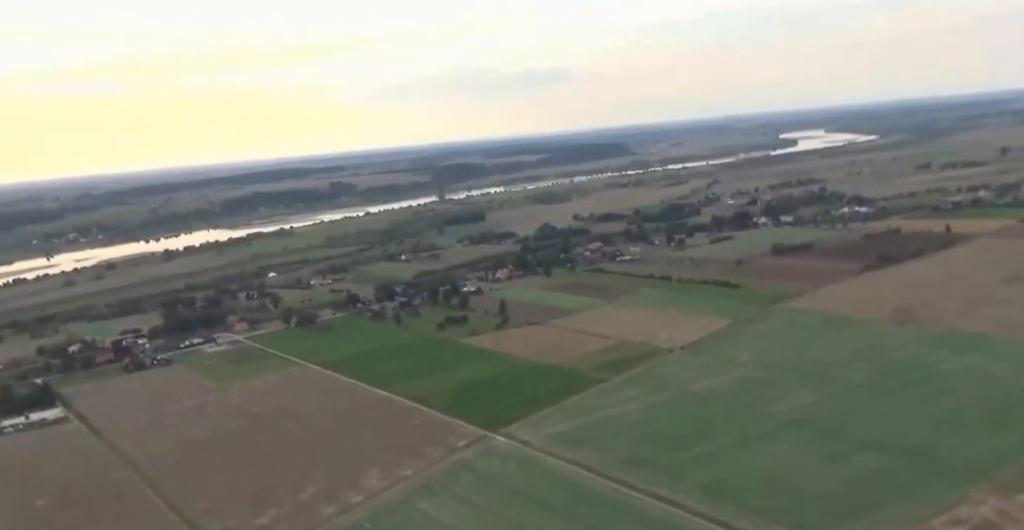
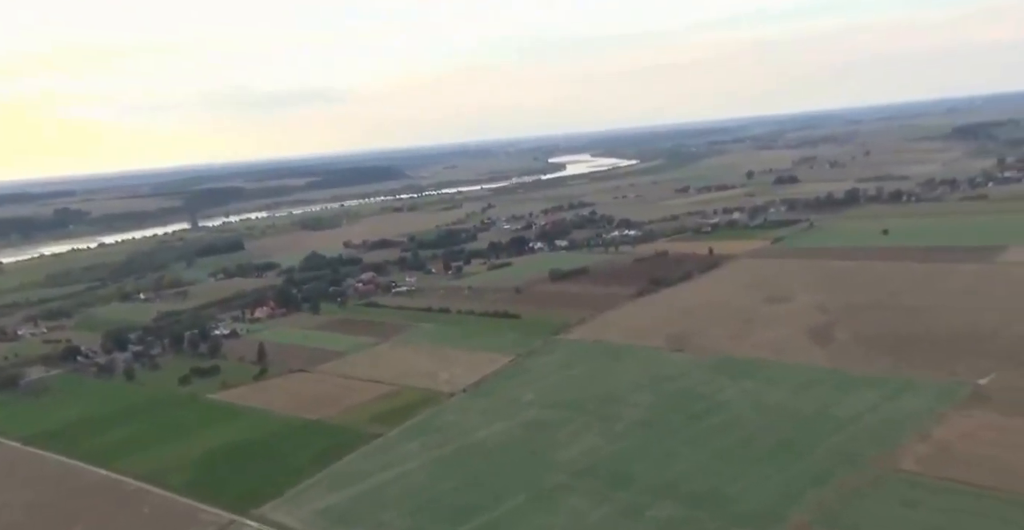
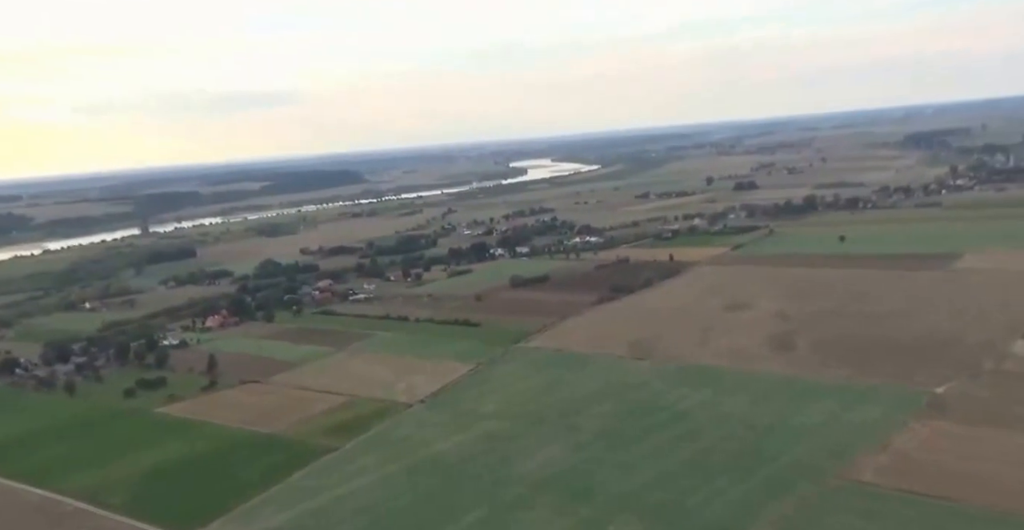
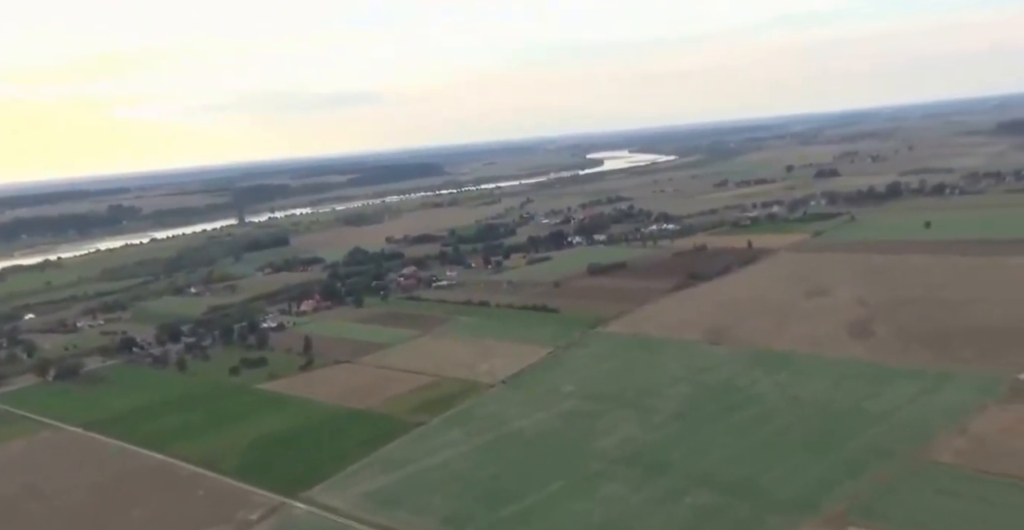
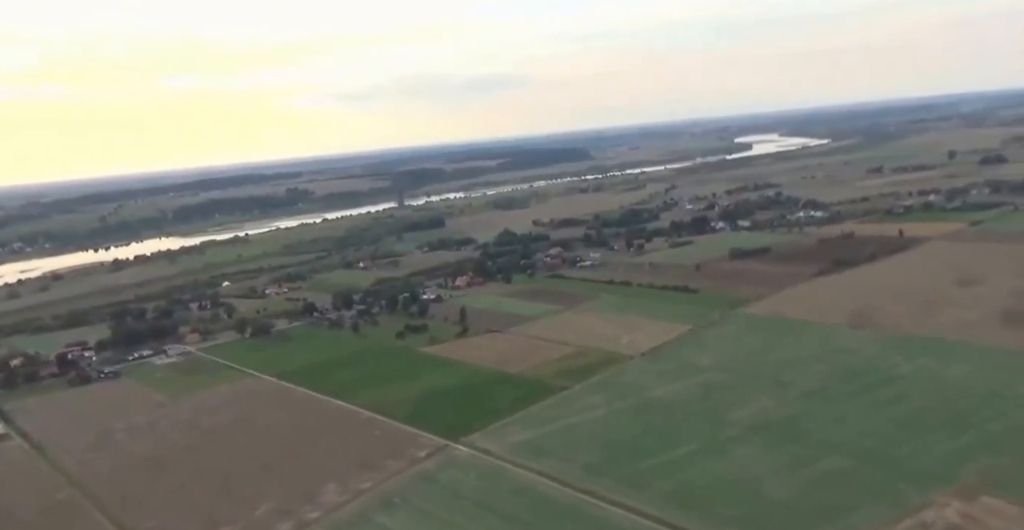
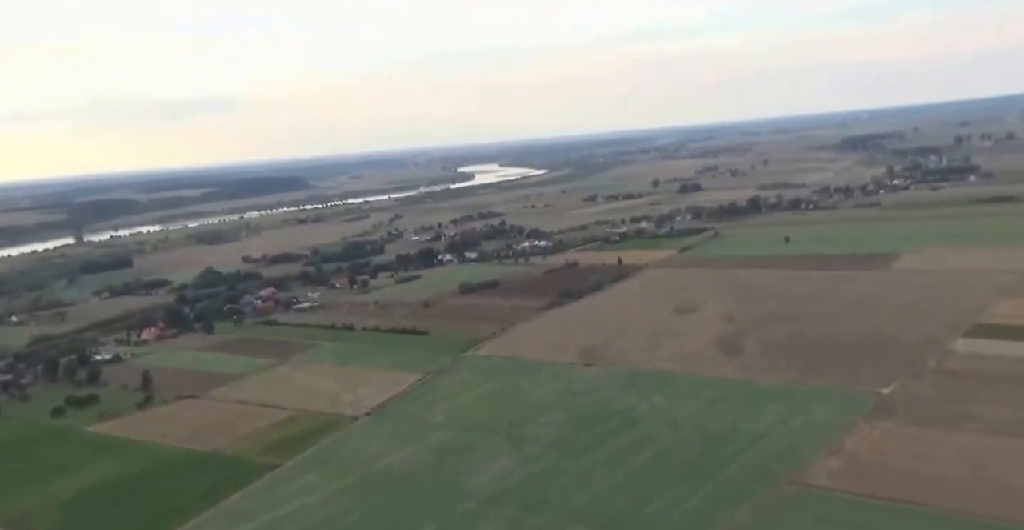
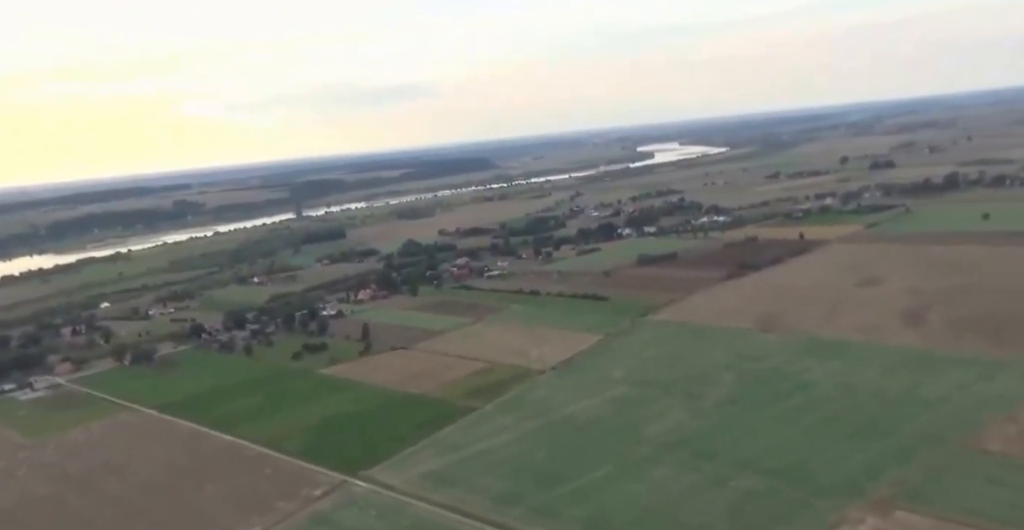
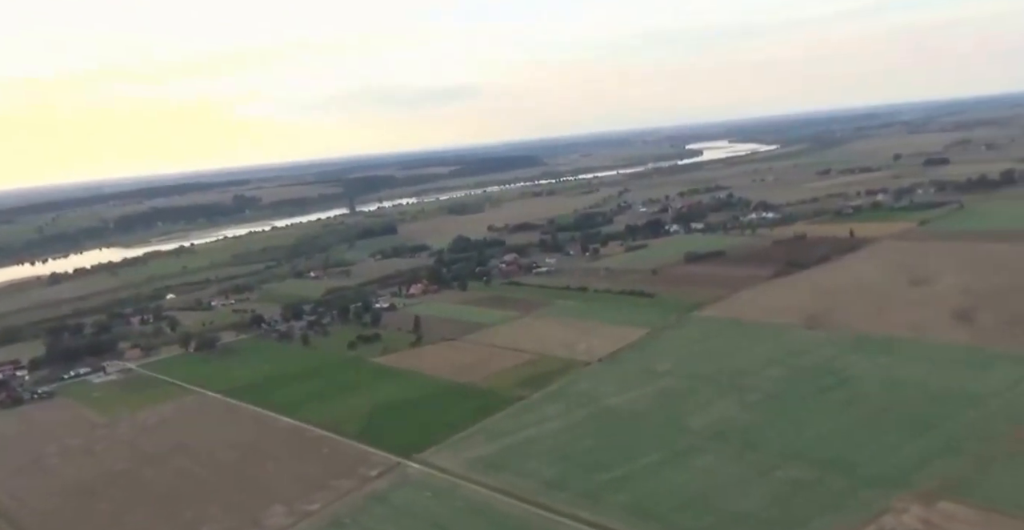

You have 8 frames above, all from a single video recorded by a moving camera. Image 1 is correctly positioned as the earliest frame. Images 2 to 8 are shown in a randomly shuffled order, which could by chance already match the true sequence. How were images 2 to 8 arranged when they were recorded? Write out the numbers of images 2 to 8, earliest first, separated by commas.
5, 8, 7, 4, 2, 3, 6
